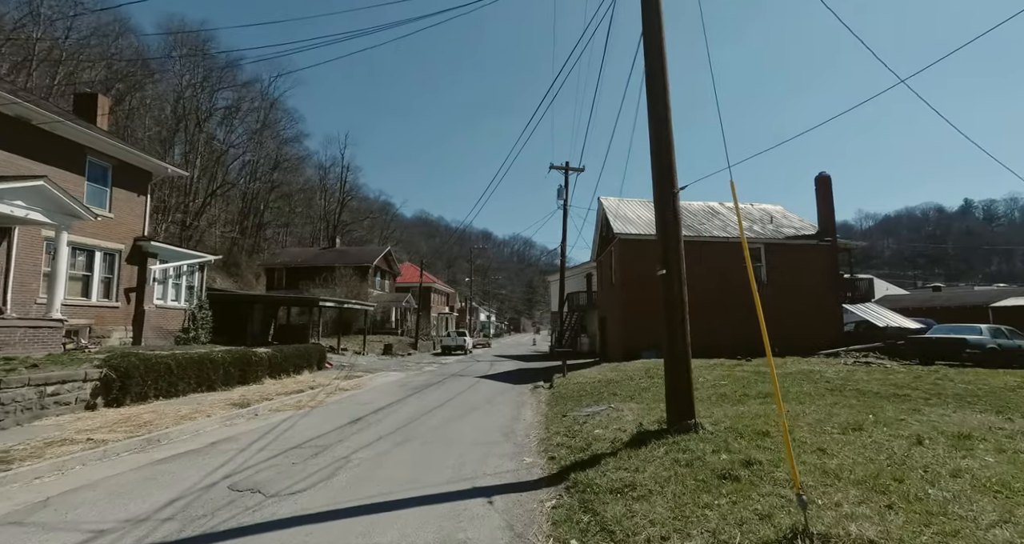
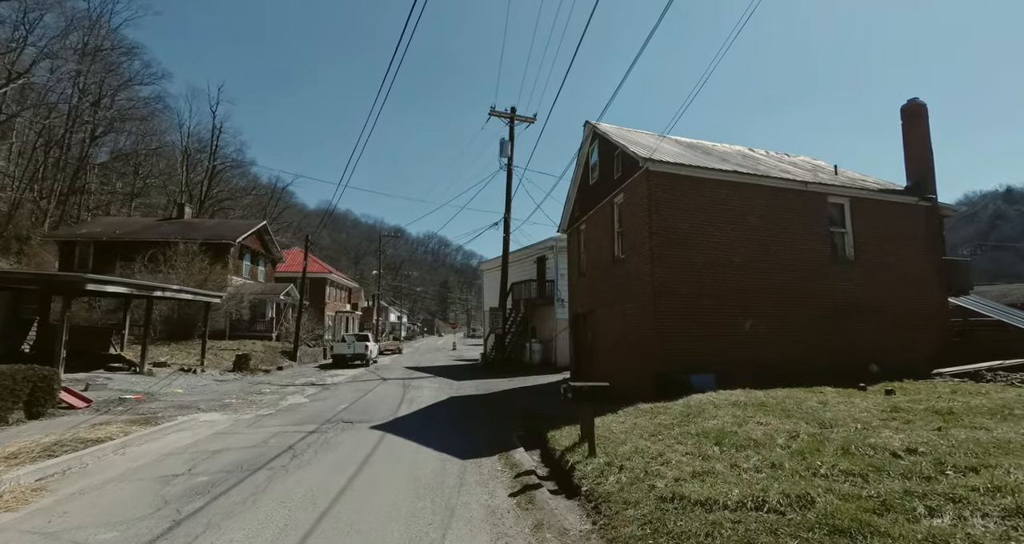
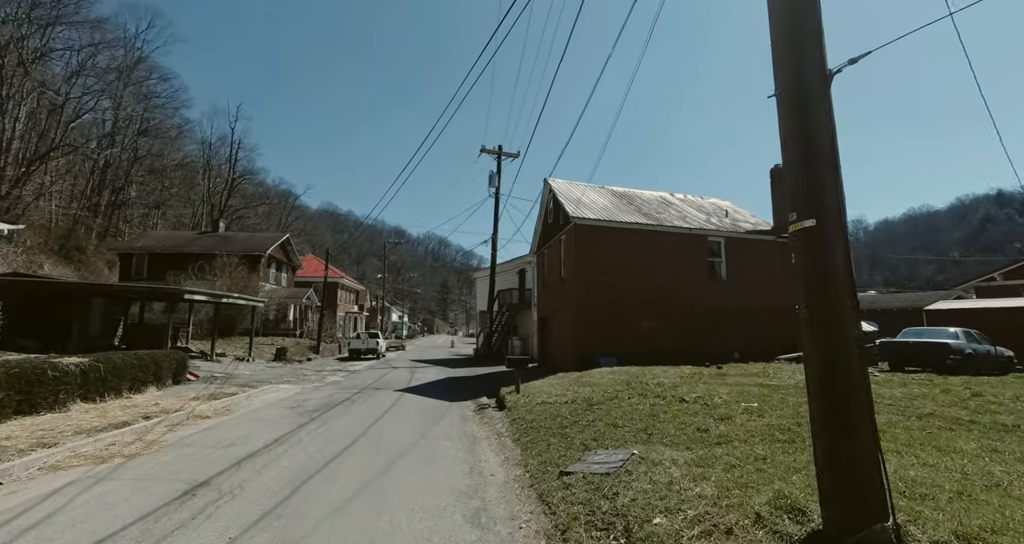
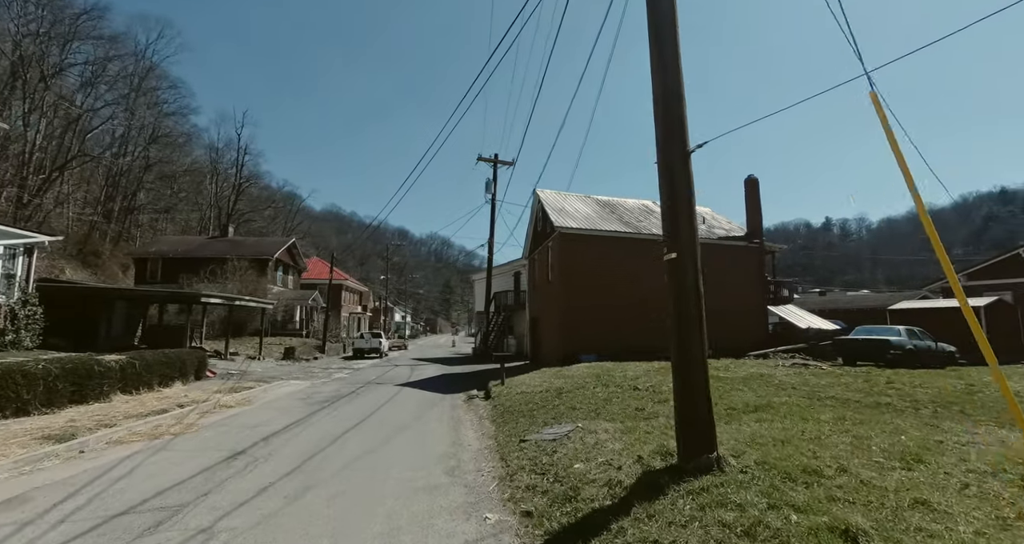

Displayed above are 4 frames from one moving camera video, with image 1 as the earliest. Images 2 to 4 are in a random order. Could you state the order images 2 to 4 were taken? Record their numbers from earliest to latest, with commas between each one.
4, 3, 2
